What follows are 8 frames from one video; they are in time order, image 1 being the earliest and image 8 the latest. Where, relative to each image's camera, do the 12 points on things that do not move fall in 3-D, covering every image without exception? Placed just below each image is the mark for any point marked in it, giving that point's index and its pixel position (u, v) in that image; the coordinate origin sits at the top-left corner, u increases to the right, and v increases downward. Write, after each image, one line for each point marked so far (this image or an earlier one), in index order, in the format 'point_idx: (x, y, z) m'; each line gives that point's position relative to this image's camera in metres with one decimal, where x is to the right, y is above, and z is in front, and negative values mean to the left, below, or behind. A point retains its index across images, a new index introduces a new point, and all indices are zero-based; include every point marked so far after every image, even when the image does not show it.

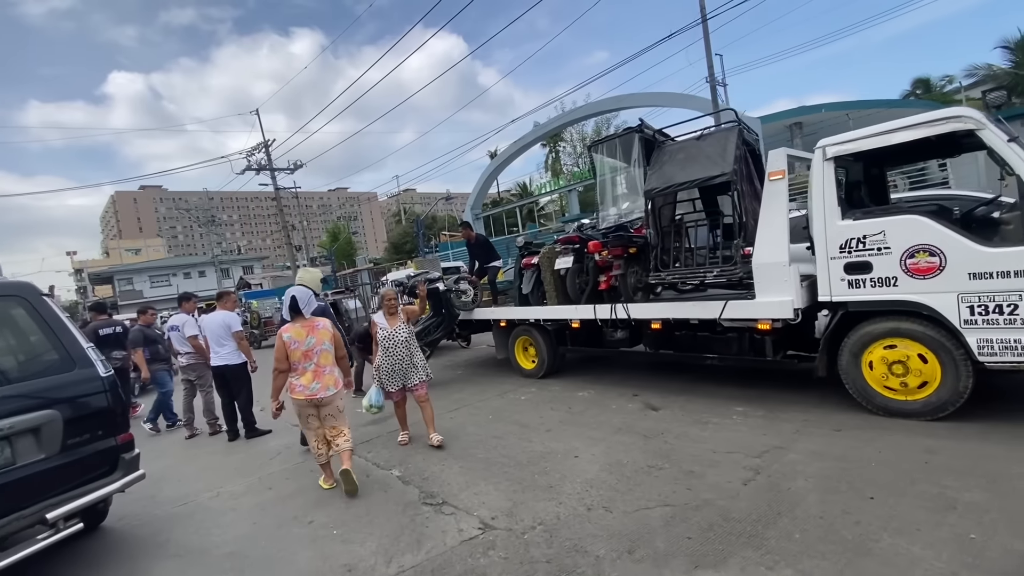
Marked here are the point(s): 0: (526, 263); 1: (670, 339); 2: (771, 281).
0: (+0.2, +0.4, +8.2) m
1: (+2.2, -0.7, +6.8) m
2: (+2.9, +0.1, +5.4) m
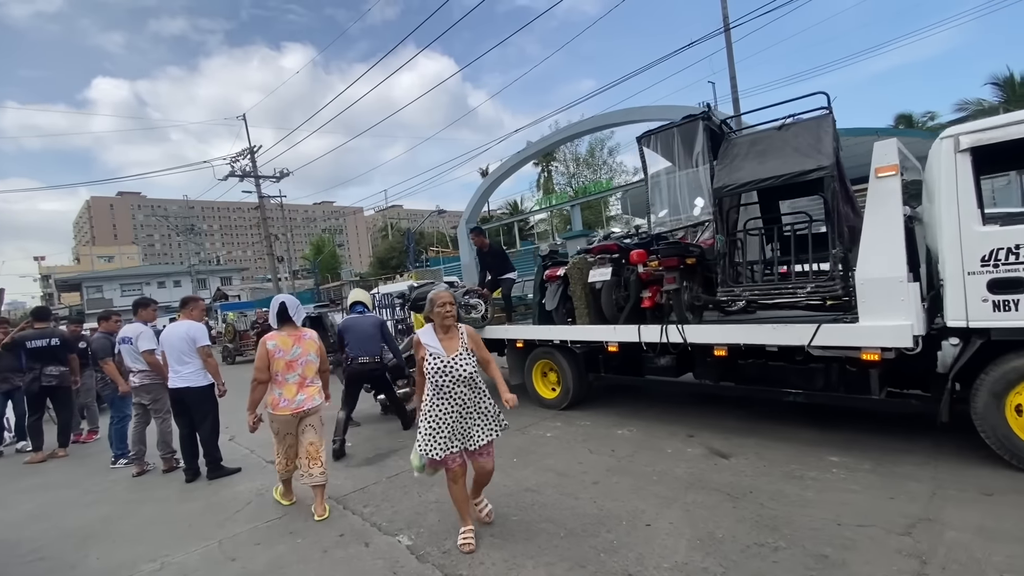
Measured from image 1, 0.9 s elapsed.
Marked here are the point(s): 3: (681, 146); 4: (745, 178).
0: (+0.5, +0.2, +7.1) m
1: (+2.5, -0.9, +5.7) m
2: (+3.3, -0.1, +4.4) m
3: (+2.0, +1.7, +5.8) m
4: (+2.4, +1.1, +5.0) m
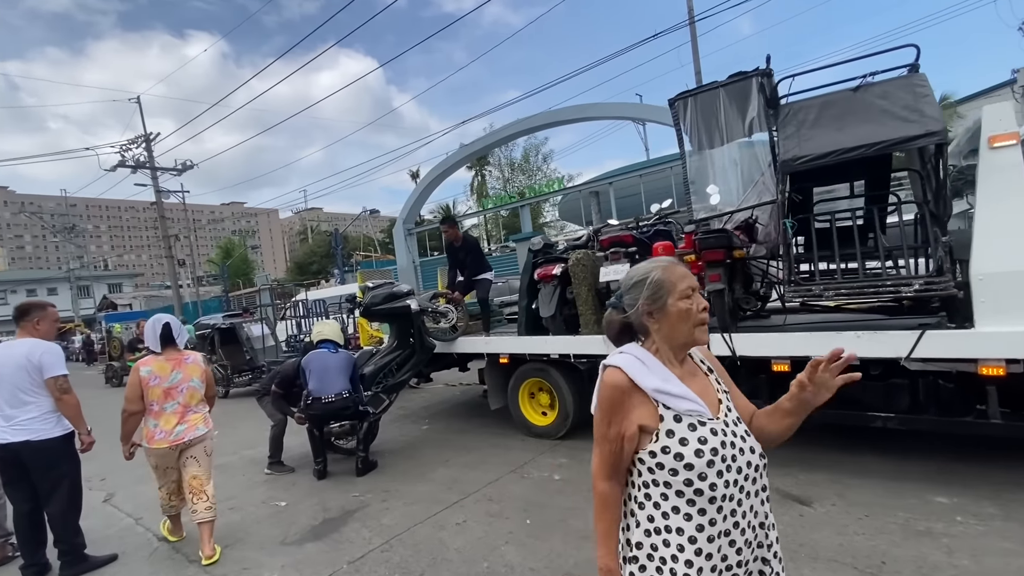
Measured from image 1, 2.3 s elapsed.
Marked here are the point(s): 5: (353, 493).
0: (+0.4, +0.2, +5.7) m
1: (+2.6, -0.9, +4.6) m
2: (+3.5, -0.1, +3.5) m
3: (+2.0, +1.7, +4.7) m
4: (+2.6, +1.1, +4.0) m
5: (-1.6, -2.1, +5.0) m
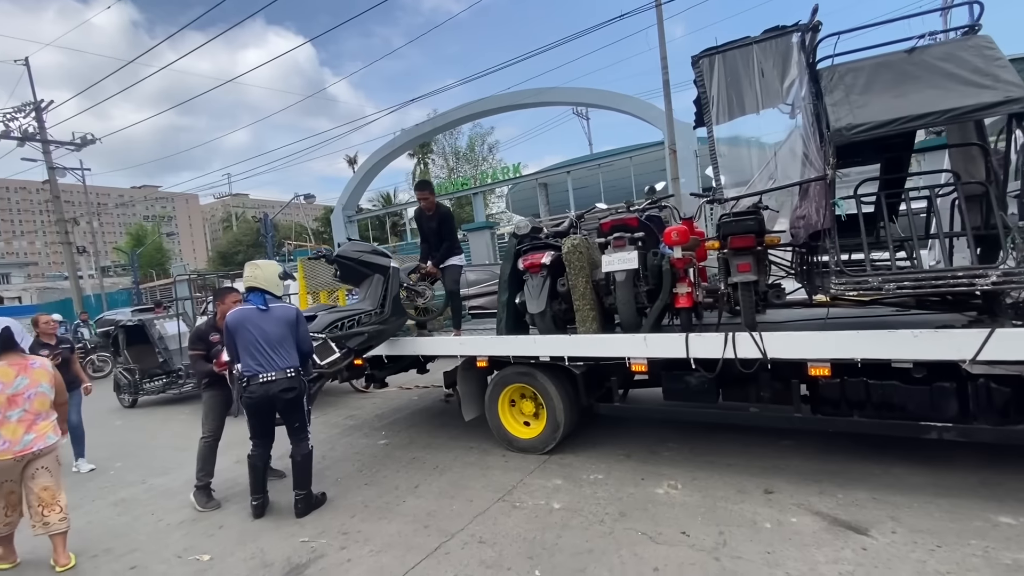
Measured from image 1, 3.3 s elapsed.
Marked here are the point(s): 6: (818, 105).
0: (+0.2, +0.2, +4.9) m
1: (+2.5, -0.9, +4.1) m
2: (+3.6, 0.0, +3.0) m
3: (+2.0, +1.8, +4.0) m
4: (+2.6, +1.2, +3.4) m
5: (-1.7, -2.0, +3.9) m
6: (+2.4, +1.4, +3.7) m
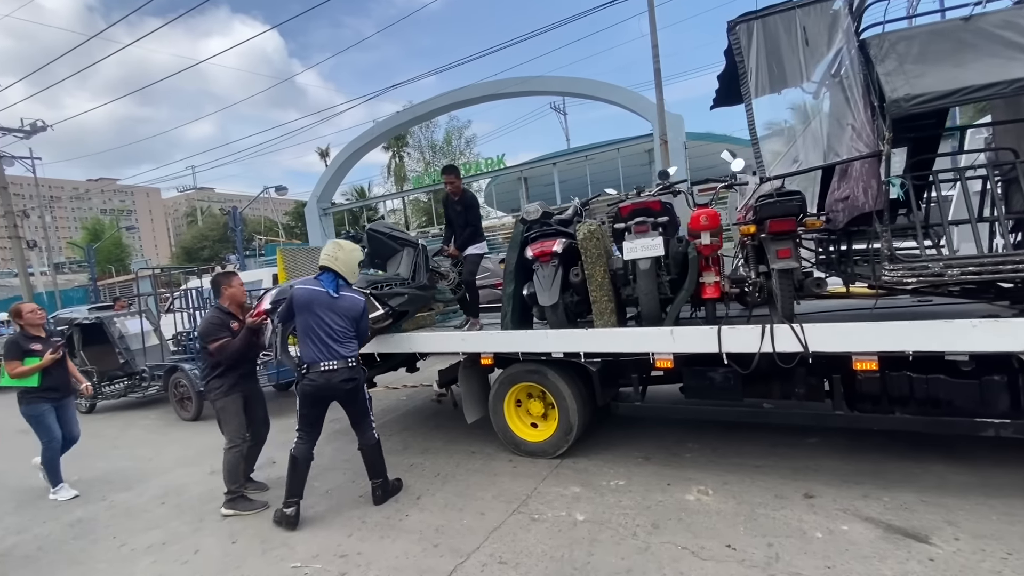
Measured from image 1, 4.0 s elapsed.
0: (+0.3, +0.3, +4.5) m
1: (+2.6, -0.8, +3.8) m
2: (+3.8, +0.1, +2.8) m
3: (+2.1, +1.9, +3.7) m
4: (+2.8, +1.3, +3.1) m
5: (-1.6, -1.9, +3.4) m
6: (+2.6, +1.5, +3.5) m
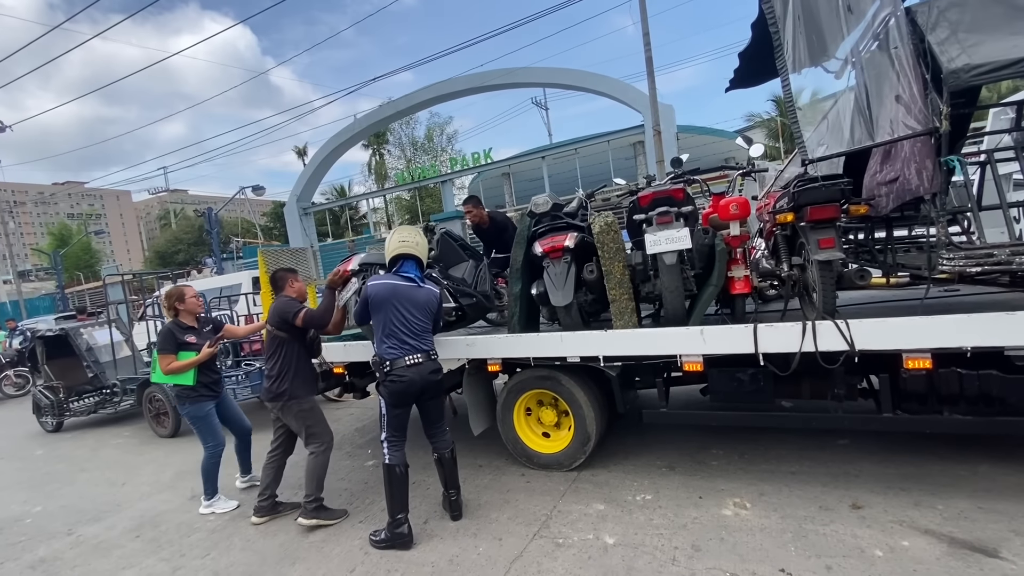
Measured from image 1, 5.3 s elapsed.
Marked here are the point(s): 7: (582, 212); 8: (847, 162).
0: (+0.4, +0.3, +4.1) m
1: (+2.8, -0.7, +3.5) m
2: (+3.9, +0.1, +2.6) m
3: (+2.2, +1.9, +3.4) m
4: (+2.9, +1.4, +2.8) m
5: (-1.4, -2.0, +3.0) m
6: (+2.6, +1.6, +3.1) m
7: (+0.7, +0.7, +4.7) m
8: (+3.1, +1.2, +4.5) m
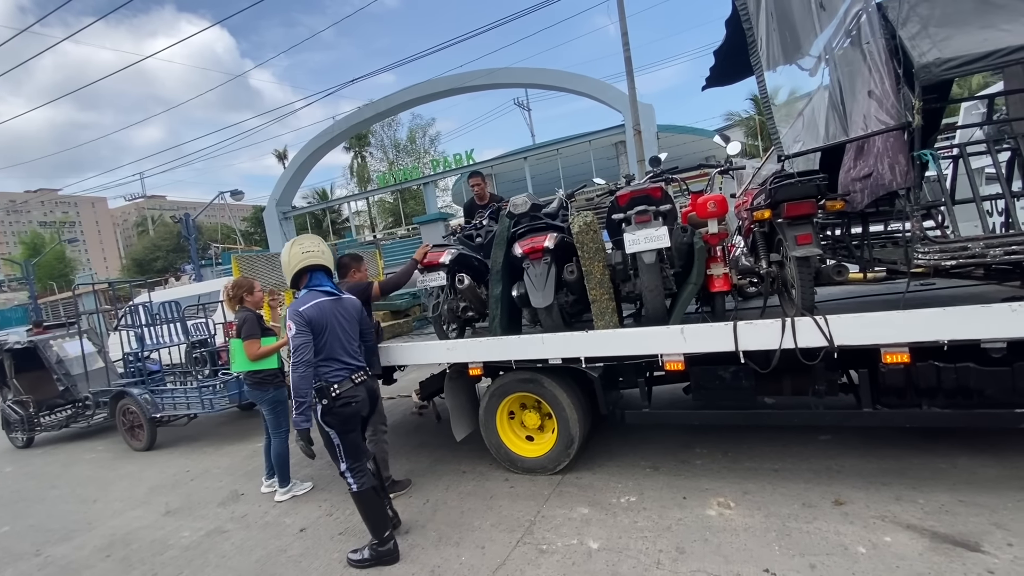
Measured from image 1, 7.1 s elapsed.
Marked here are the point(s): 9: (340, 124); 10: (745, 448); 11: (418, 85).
0: (+0.2, +0.3, +4.1) m
1: (+2.6, -0.7, +3.5) m
2: (+3.8, +0.2, +2.6) m
3: (+2.0, +1.9, +3.4) m
4: (+2.7, +1.4, +2.8) m
5: (-1.5, -2.0, +2.9) m
6: (+2.5, +1.6, +3.2) m
7: (+0.5, +0.7, +4.6) m
8: (+2.9, +1.2, +4.5) m
9: (-6.2, +5.8, +17.3) m
10: (+2.0, -1.4, +4.3) m
11: (-3.1, +6.6, +15.9) m
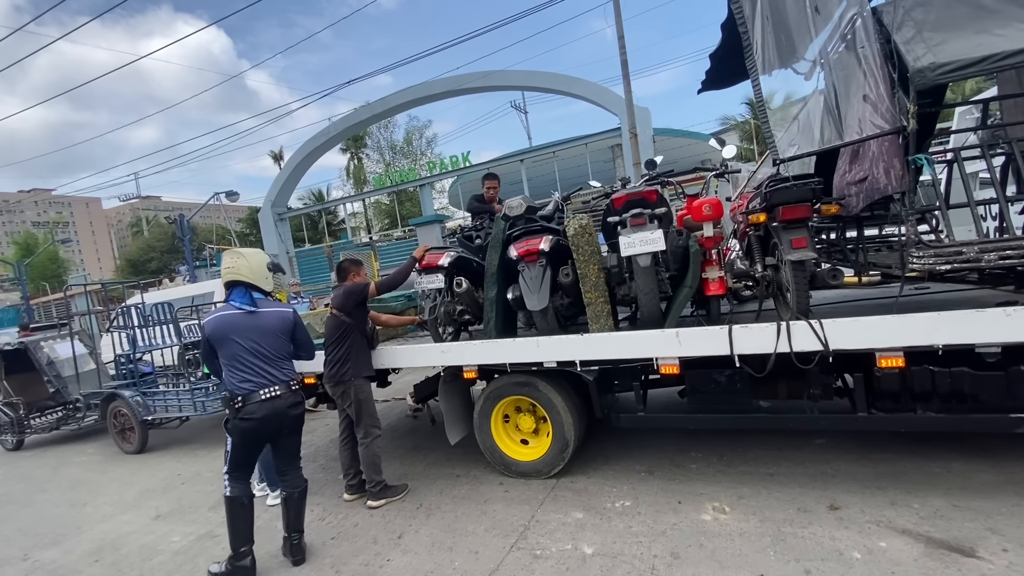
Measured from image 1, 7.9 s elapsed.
0: (+0.1, +0.3, +4.0) m
1: (+2.6, -0.7, +3.5) m
2: (+3.8, +0.2, +2.6) m
3: (+1.9, +1.9, +3.4) m
4: (+2.7, +1.4, +2.8) m
5: (-1.5, -2.0, +2.9) m
6: (+2.4, +1.6, +3.2) m
7: (+0.5, +0.7, +4.6) m
8: (+2.8, +1.2, +4.5) m
9: (-6.3, +5.7, +17.2) m
10: (+2.0, -1.4, +4.2) m
11: (-3.2, +6.5, +15.9) m
